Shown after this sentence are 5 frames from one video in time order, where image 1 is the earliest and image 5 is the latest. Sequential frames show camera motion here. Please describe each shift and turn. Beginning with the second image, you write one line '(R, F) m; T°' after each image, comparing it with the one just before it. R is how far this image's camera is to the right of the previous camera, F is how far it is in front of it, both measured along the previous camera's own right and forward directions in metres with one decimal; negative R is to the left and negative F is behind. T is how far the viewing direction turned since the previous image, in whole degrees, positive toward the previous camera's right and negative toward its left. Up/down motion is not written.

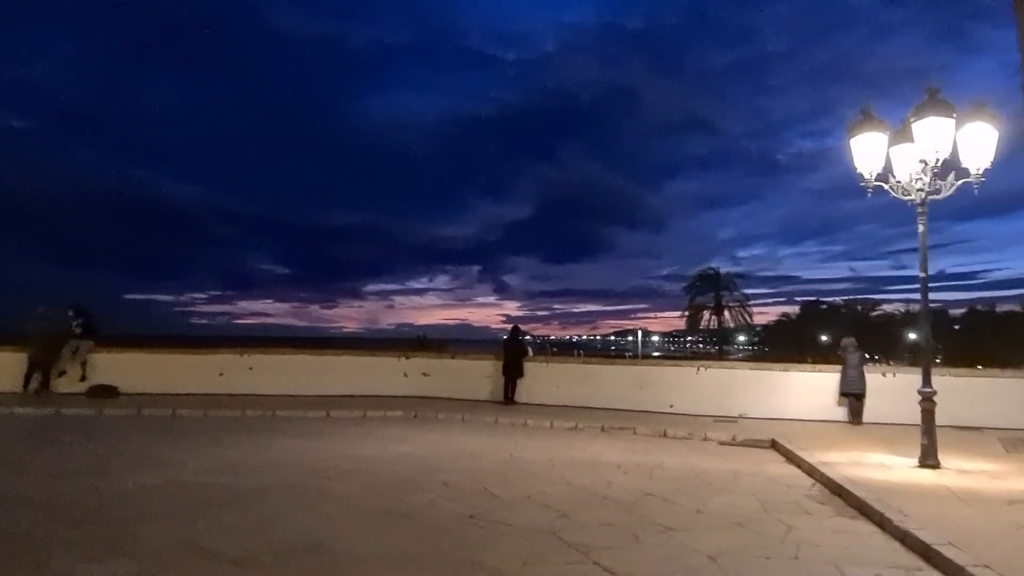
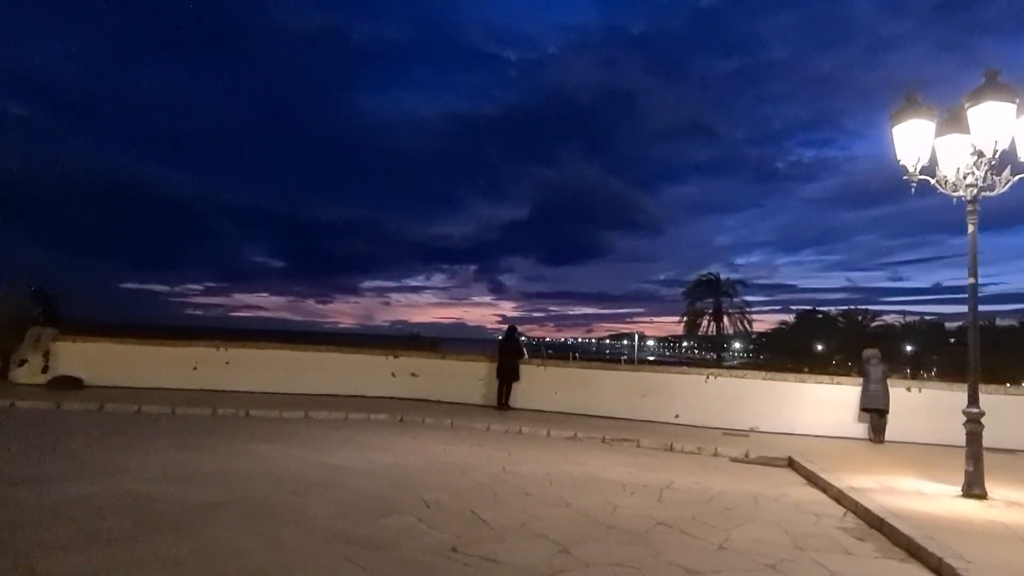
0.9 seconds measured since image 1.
(0.0, +1.3) m; 0°
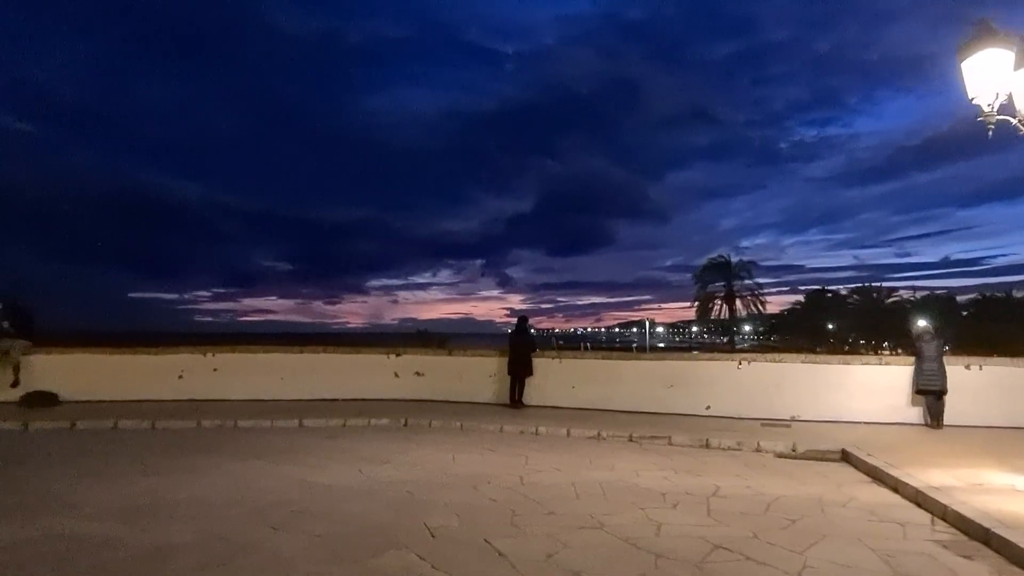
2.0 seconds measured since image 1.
(0.0, +1.5) m; -1°
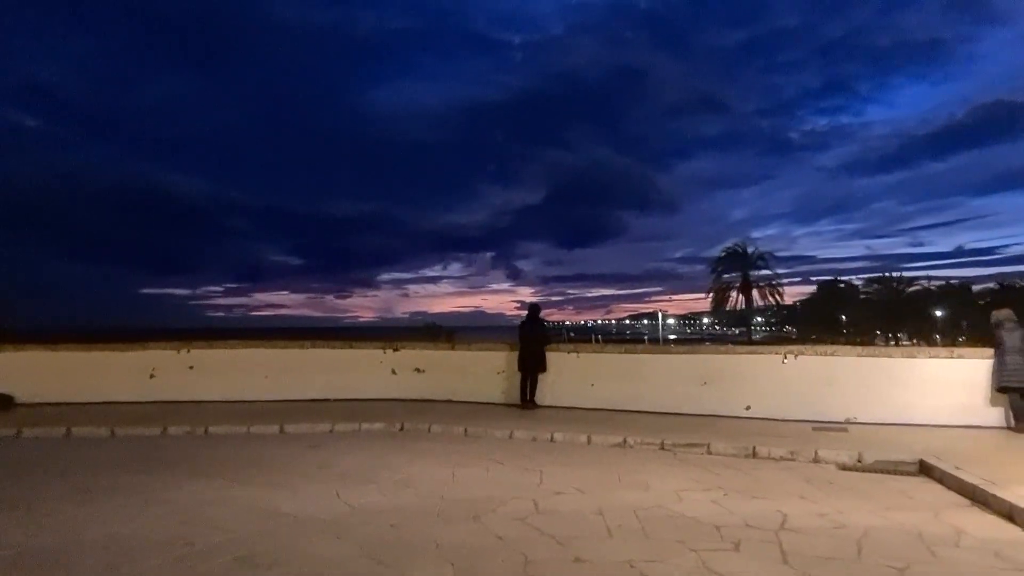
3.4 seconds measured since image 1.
(0.0, +1.9) m; -1°
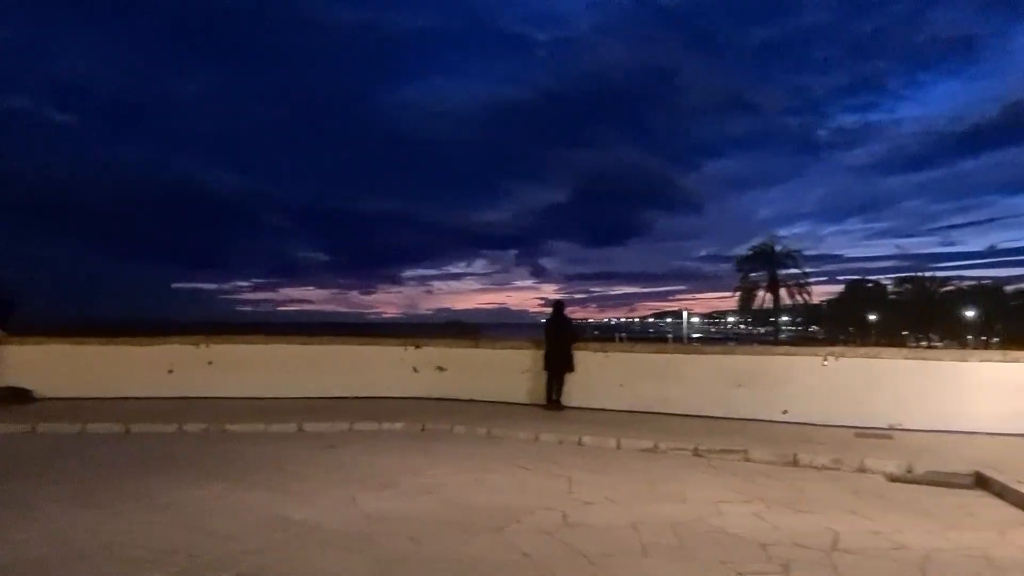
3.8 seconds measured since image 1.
(-0.1, +0.5) m; -2°
